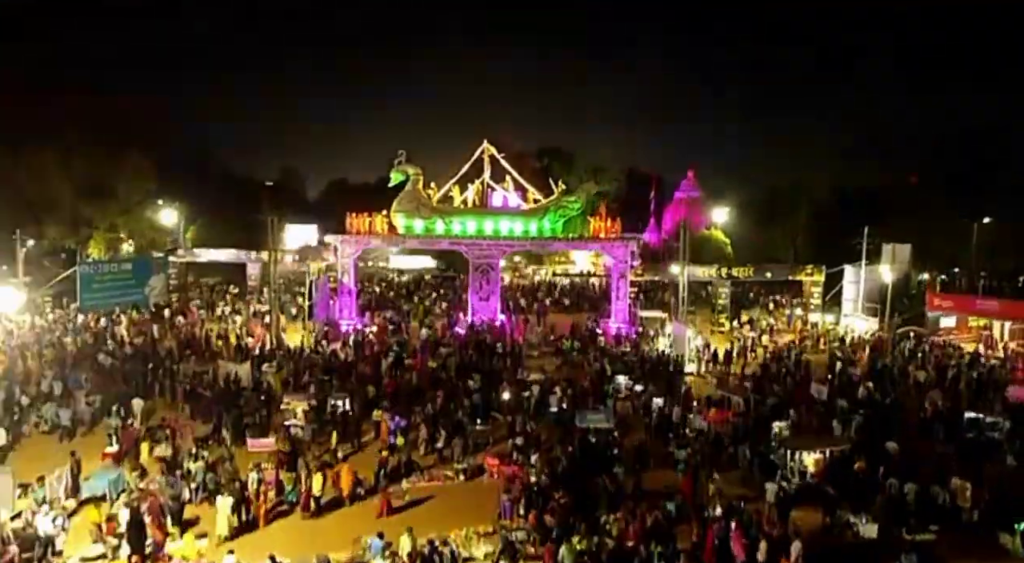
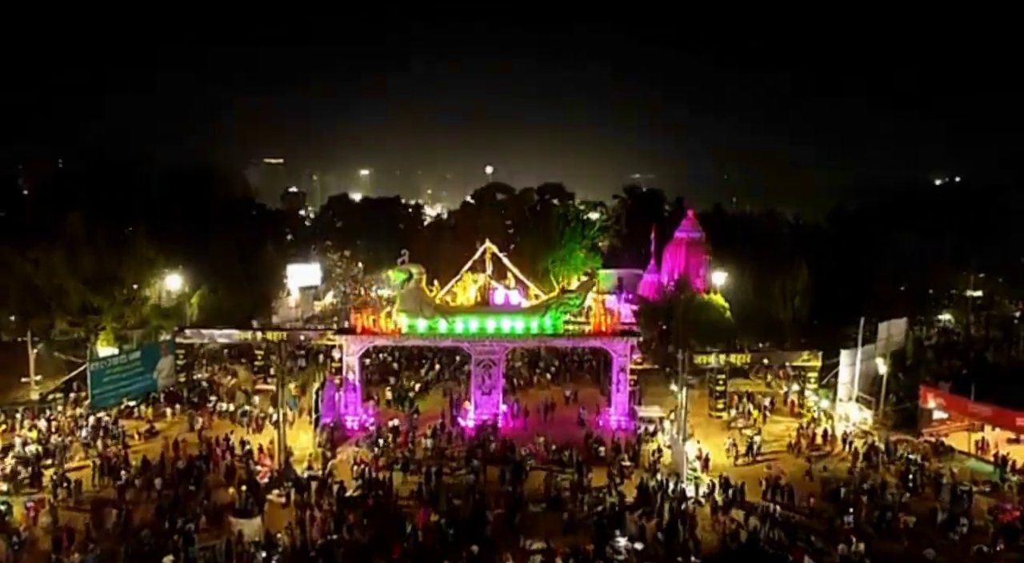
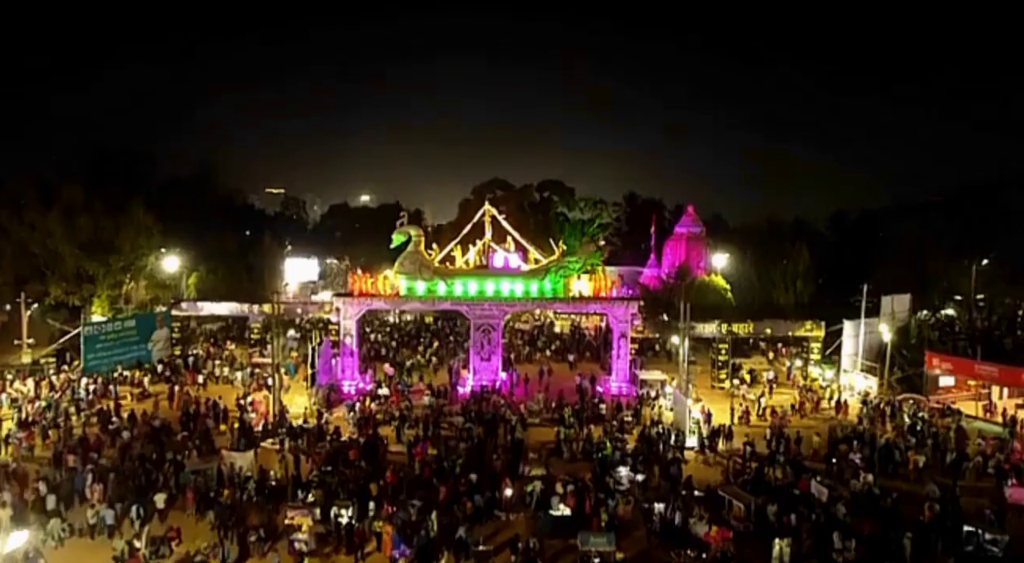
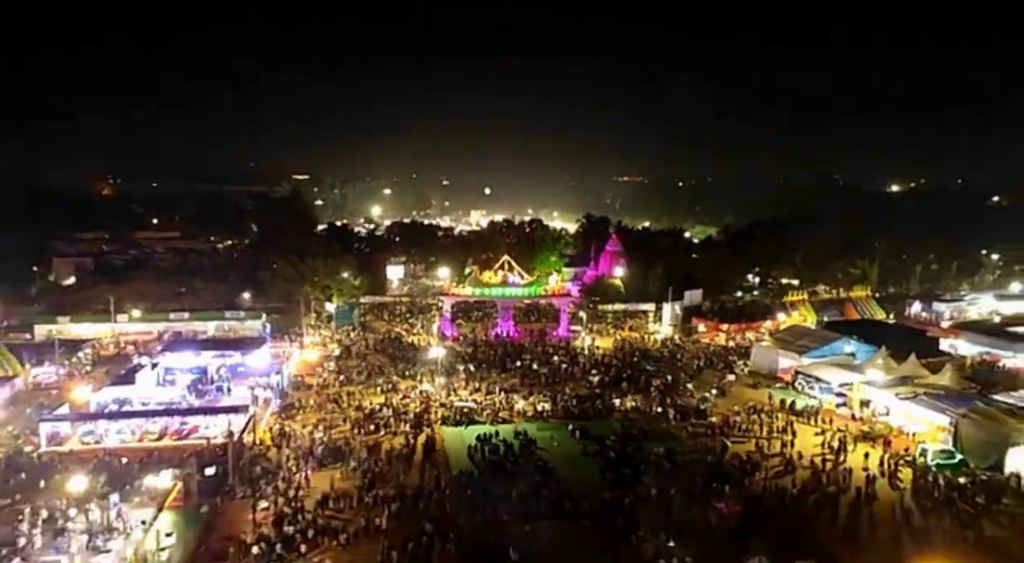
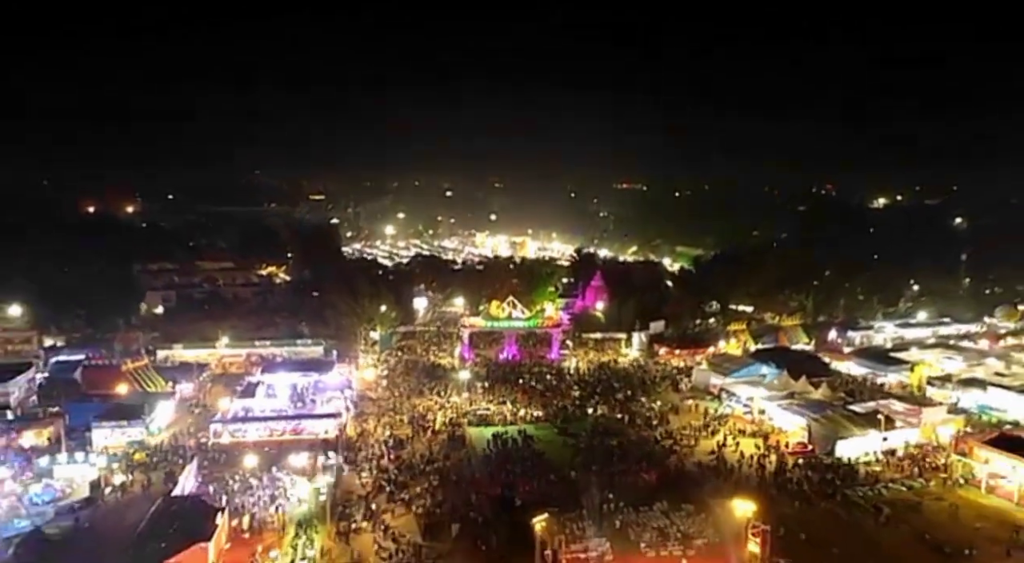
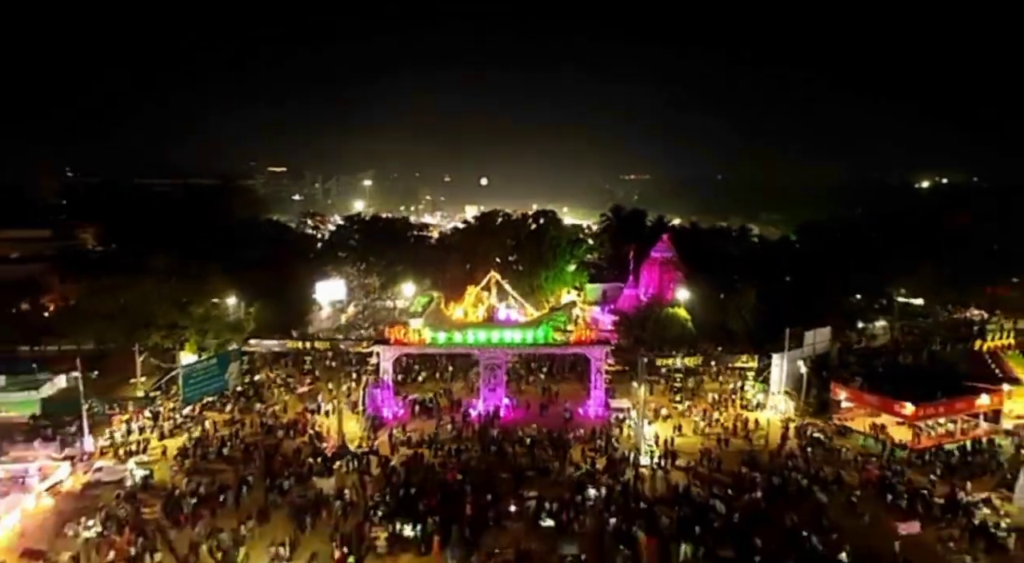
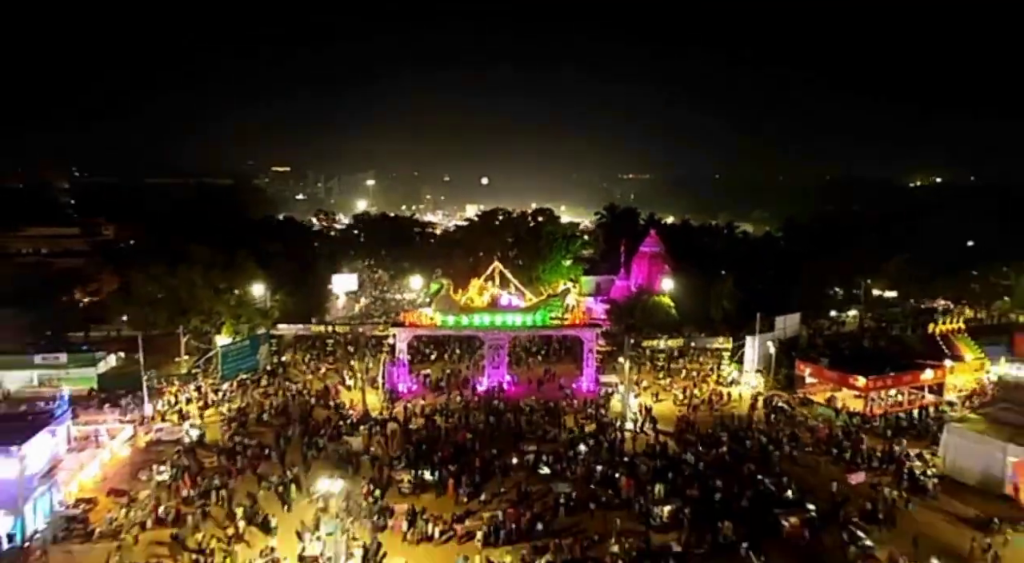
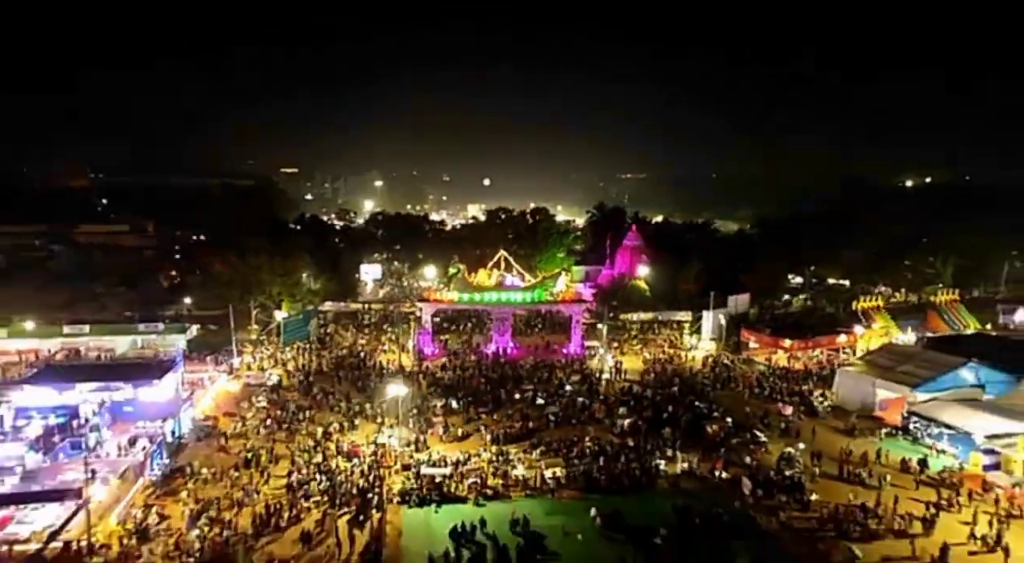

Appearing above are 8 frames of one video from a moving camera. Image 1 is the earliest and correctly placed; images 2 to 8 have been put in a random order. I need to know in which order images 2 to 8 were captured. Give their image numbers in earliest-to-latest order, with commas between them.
3, 2, 6, 7, 8, 4, 5
